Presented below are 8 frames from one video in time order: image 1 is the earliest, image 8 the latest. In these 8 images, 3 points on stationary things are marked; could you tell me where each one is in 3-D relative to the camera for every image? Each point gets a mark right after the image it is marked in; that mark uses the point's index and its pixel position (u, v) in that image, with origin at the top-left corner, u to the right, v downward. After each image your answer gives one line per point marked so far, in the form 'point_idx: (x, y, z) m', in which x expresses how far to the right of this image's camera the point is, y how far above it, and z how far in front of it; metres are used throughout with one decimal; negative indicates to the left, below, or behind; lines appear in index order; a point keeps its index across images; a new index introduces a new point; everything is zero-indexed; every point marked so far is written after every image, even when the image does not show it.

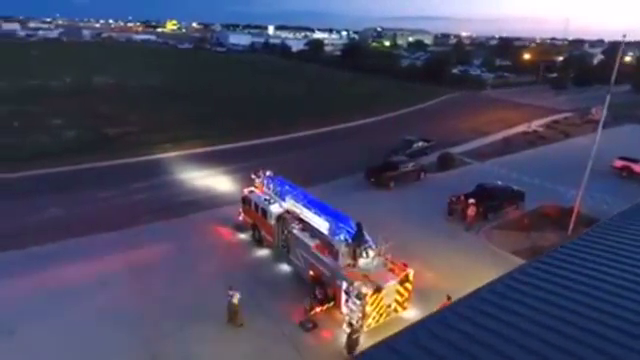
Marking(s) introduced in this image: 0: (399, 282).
0: (+2.0, -2.6, +9.7) m
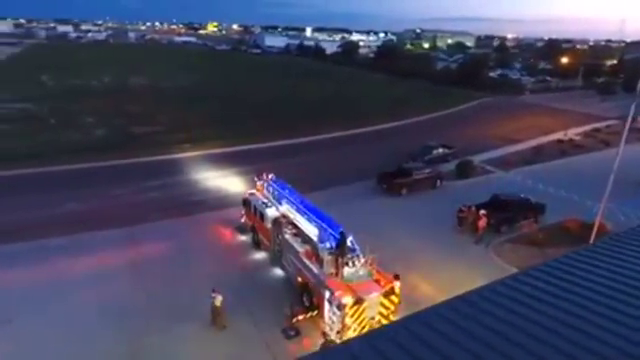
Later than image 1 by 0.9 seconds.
0: (+1.5, -2.8, +9.5) m
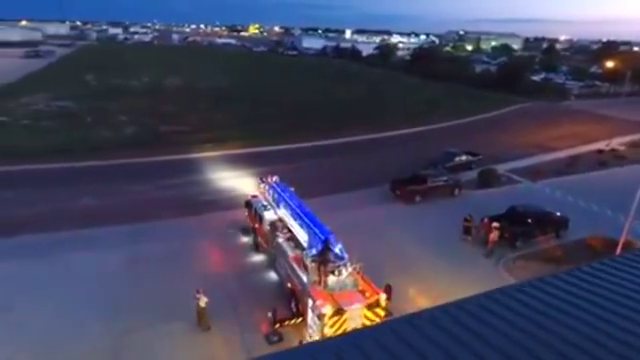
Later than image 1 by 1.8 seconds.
0: (+1.1, -3.0, +9.2) m
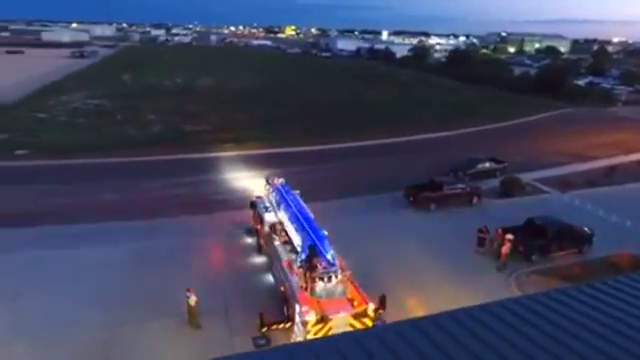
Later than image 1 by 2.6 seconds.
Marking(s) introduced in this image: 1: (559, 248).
0: (+0.8, -3.1, +9.0) m
1: (+9.1, -2.6, +14.7) m
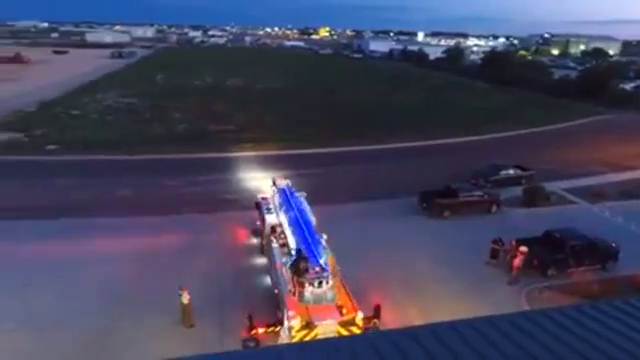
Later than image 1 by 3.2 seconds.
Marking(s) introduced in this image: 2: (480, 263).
0: (+0.4, -3.2, +8.8) m
1: (+9.3, -3.0, +13.8) m
2: (+6.0, -3.1, +14.3) m
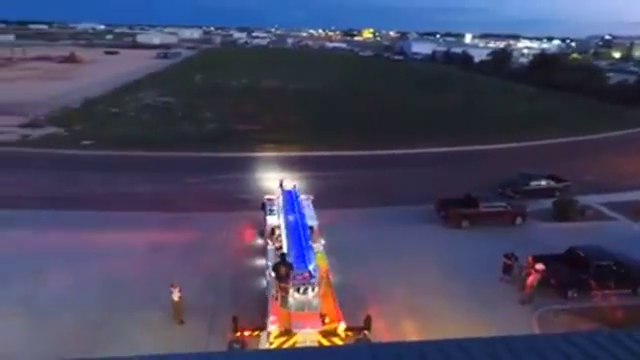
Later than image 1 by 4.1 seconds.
0: (0.0, -3.4, +8.5) m
1: (+9.3, -3.5, +12.7) m
2: (+6.0, -3.4, +13.5) m
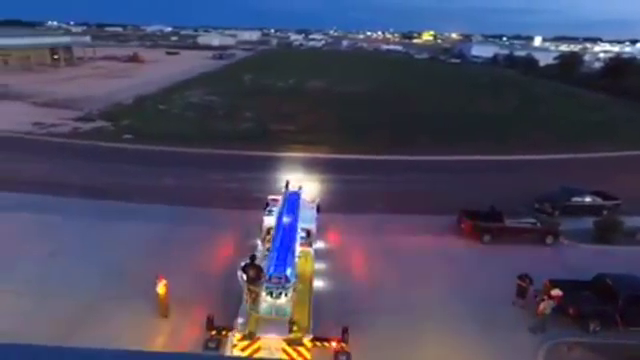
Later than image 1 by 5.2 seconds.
0: (-0.8, -3.4, +8.2) m
1: (+9.0, -4.1, +11.1) m
2: (+5.9, -3.9, +12.3) m
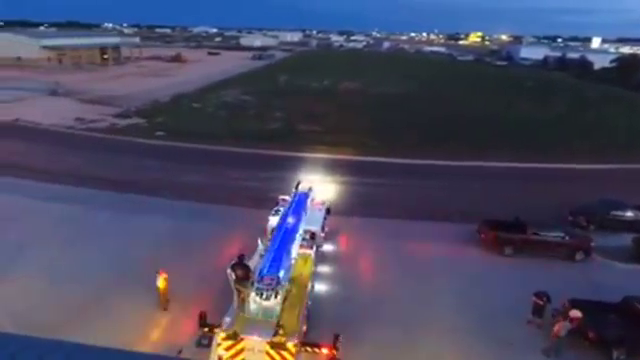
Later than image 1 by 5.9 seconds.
0: (-1.1, -3.4, +8.1) m
1: (+8.9, -4.4, +9.9) m
2: (+5.9, -4.1, +11.5) m
